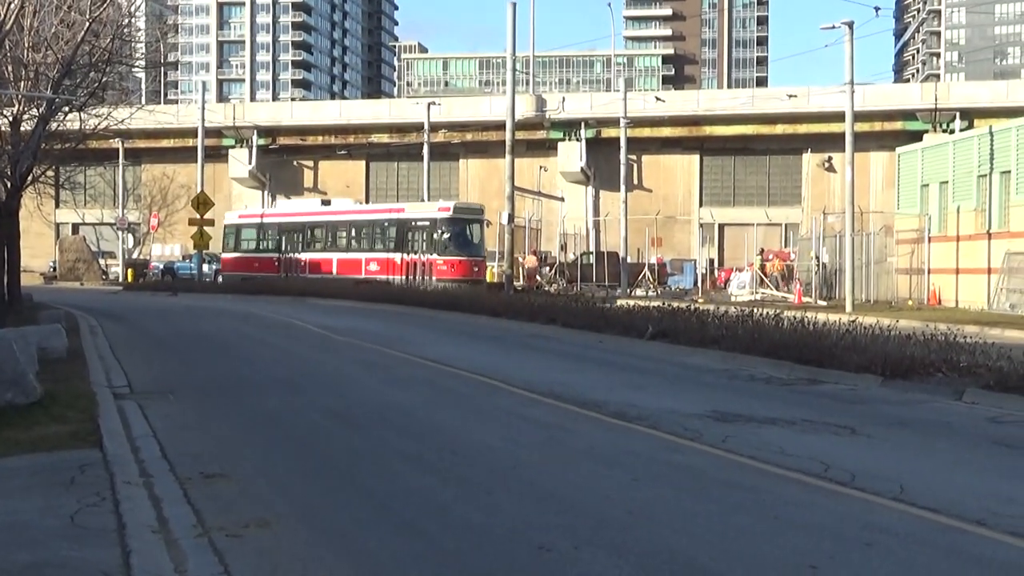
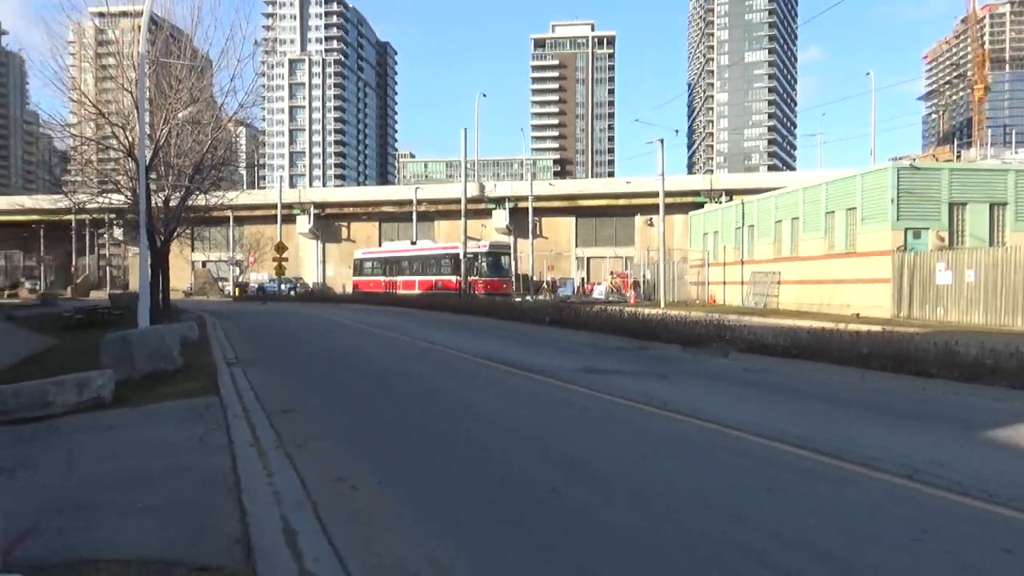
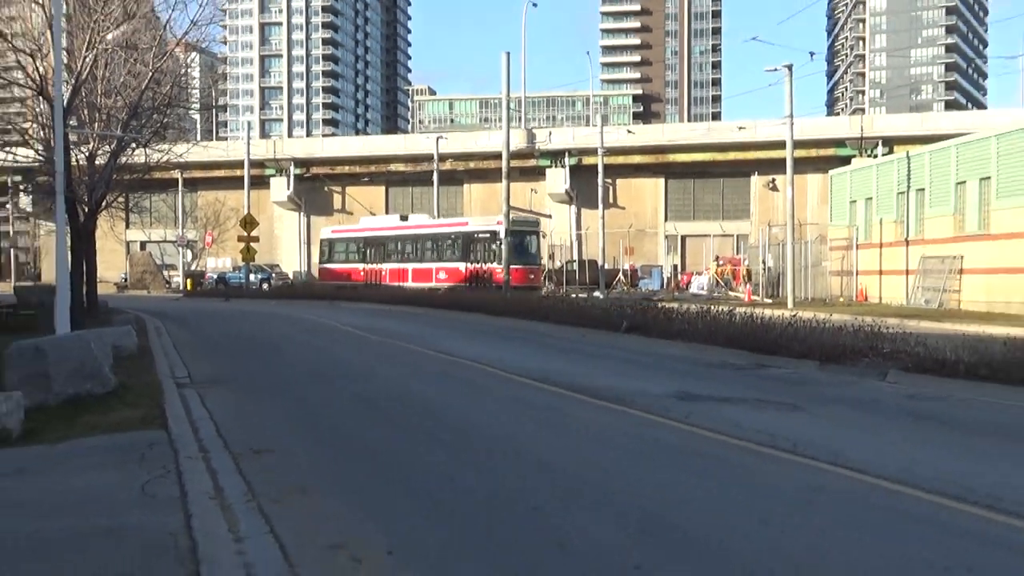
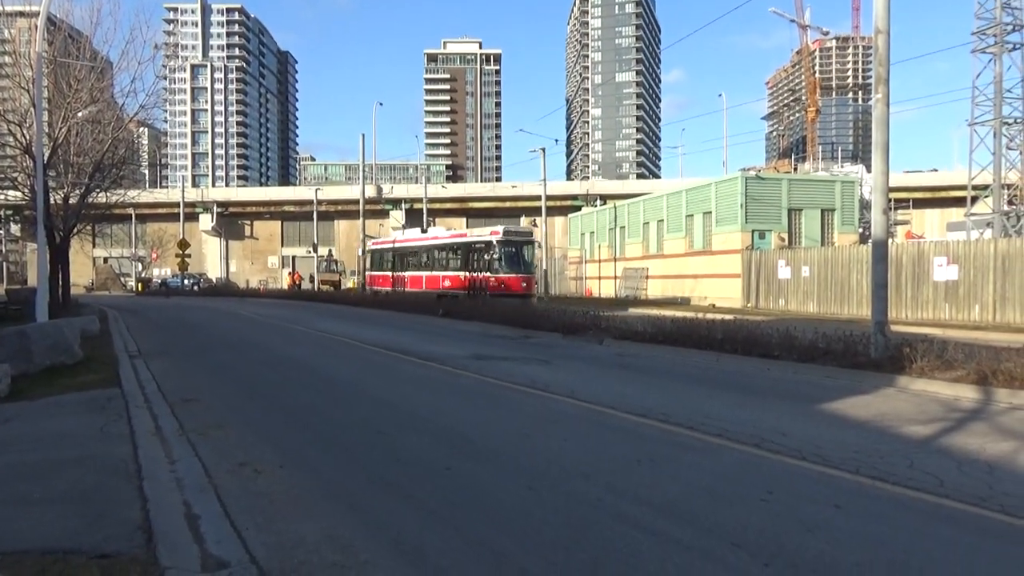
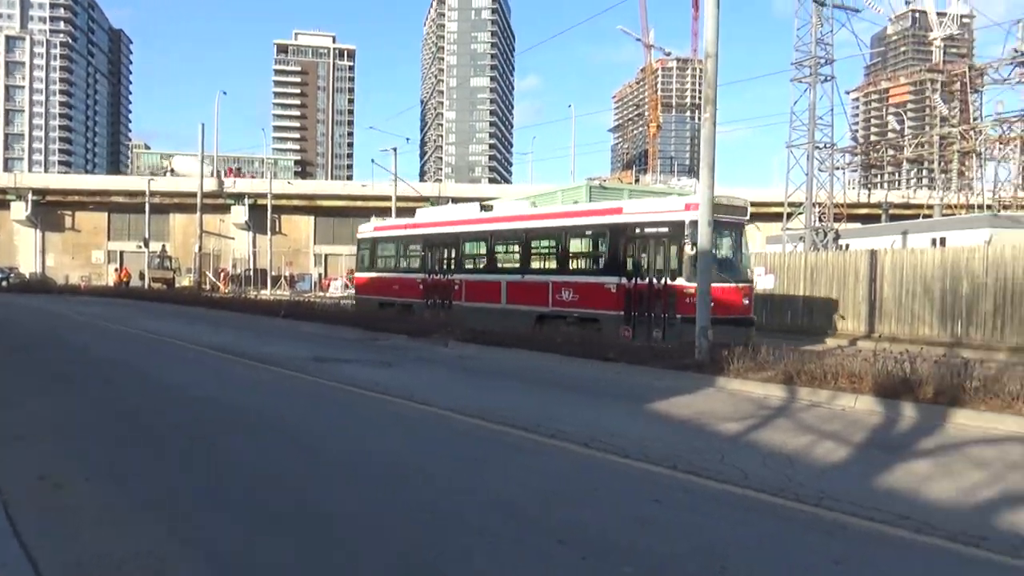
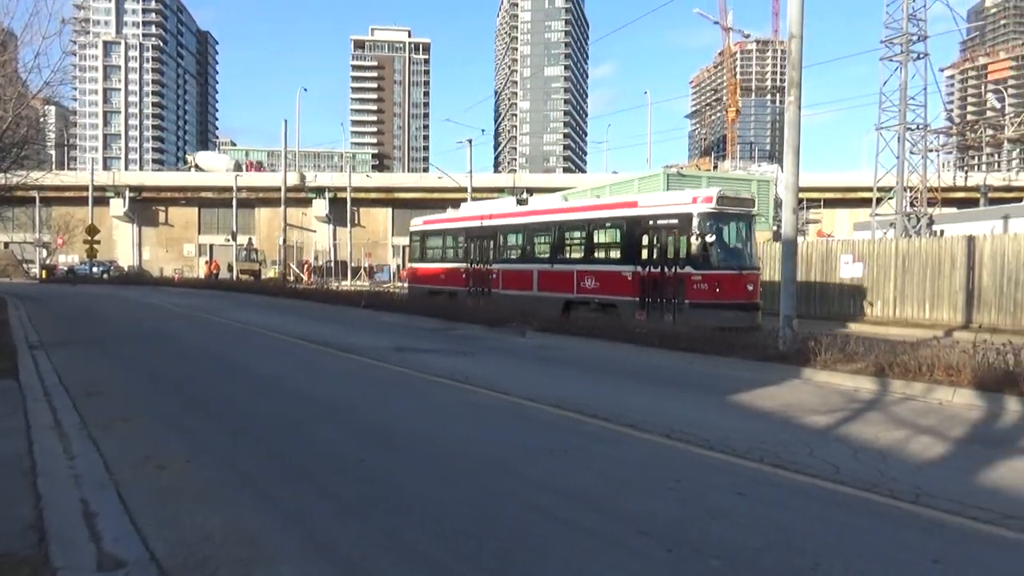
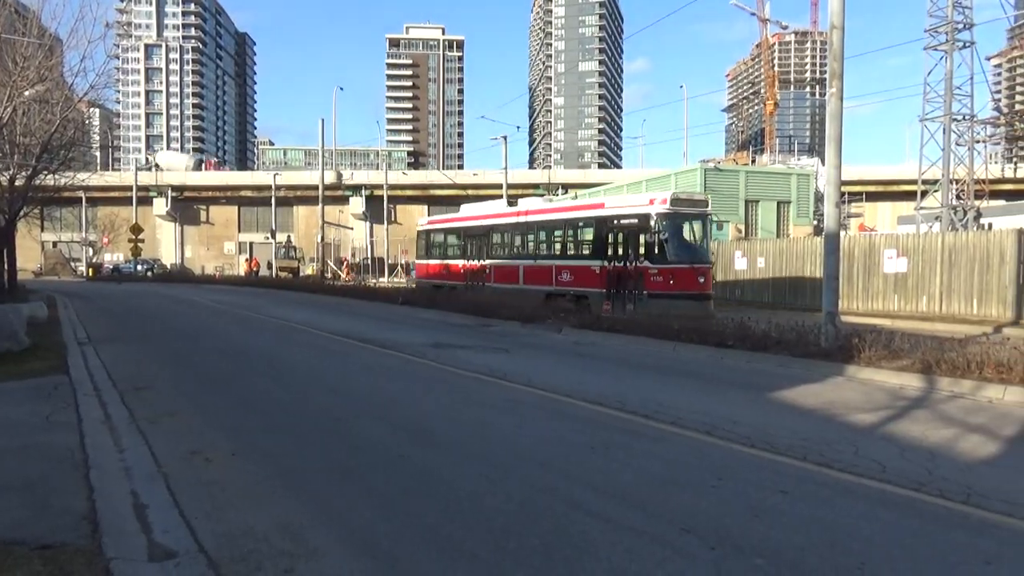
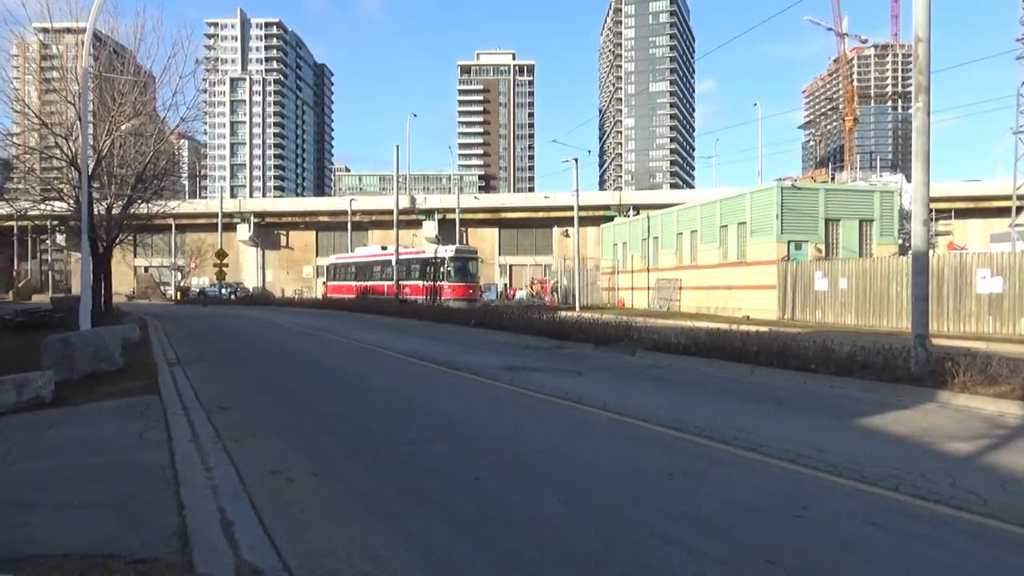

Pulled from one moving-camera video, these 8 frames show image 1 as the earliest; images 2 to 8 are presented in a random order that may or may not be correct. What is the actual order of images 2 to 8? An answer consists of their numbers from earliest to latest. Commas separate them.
3, 2, 8, 4, 7, 6, 5
